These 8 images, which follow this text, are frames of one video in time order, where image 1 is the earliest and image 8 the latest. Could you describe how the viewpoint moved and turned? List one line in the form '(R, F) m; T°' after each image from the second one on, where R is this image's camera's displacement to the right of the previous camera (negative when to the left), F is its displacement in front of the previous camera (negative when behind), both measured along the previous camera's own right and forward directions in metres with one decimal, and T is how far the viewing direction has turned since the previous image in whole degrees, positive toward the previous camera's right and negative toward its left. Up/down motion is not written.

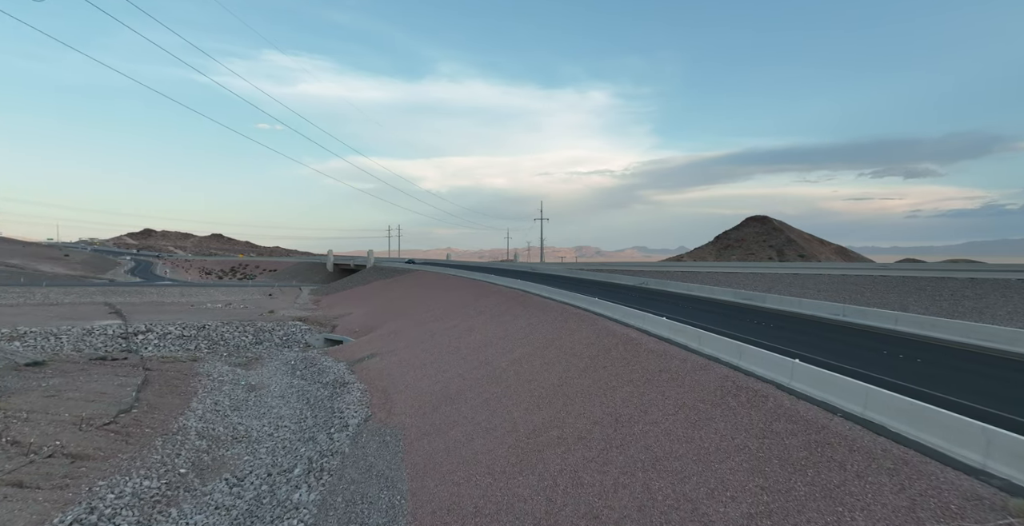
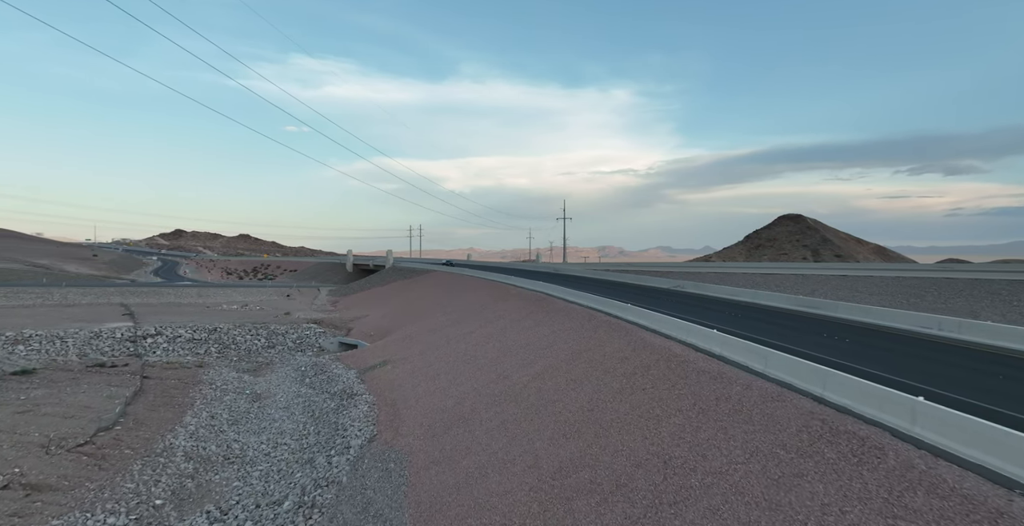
(0.0, +1.6) m; -3°
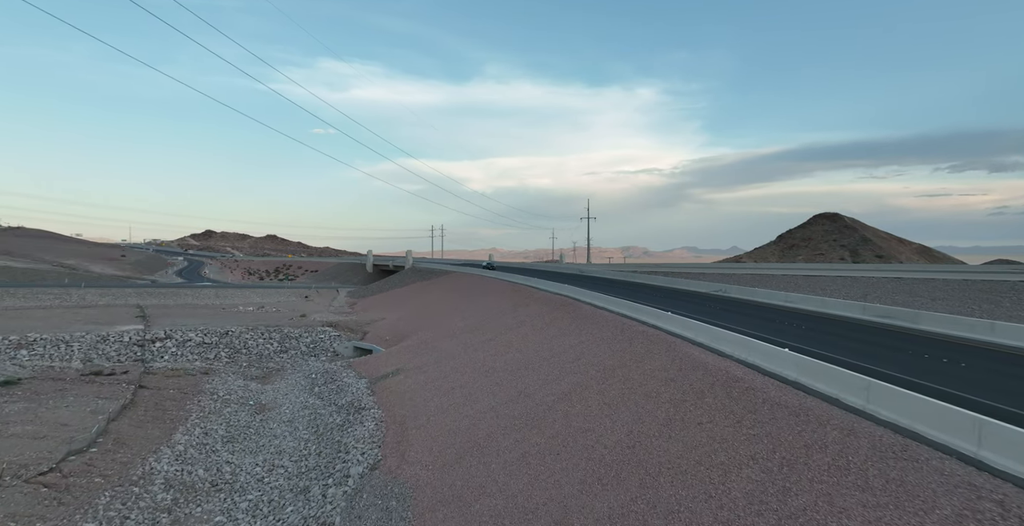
(0.0, +1.7) m; -3°
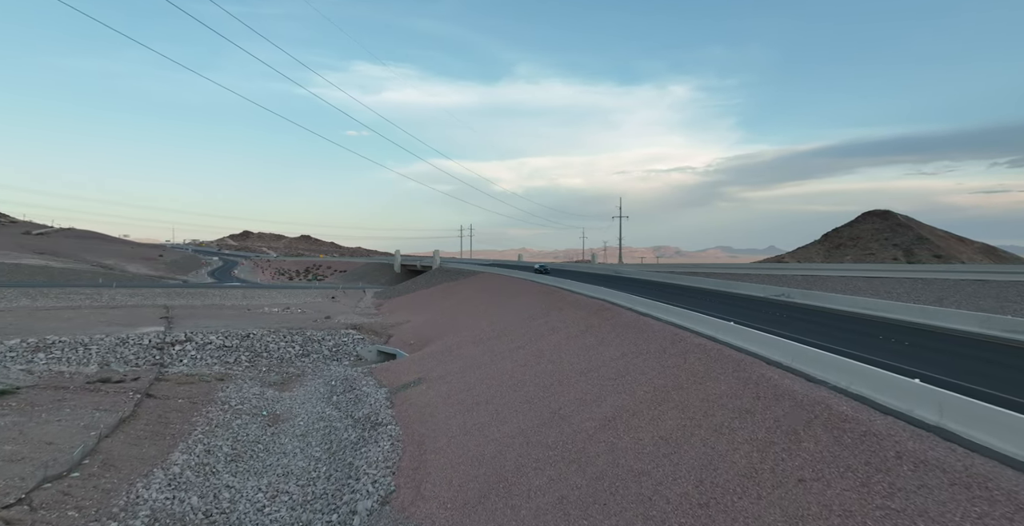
(-0.1, +1.7) m; -3°
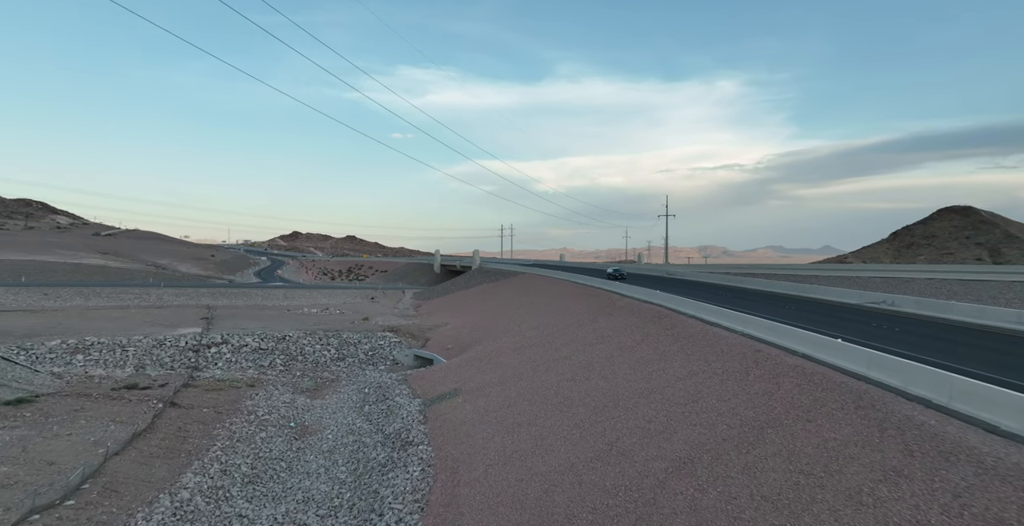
(-0.1, +1.6) m; -5°
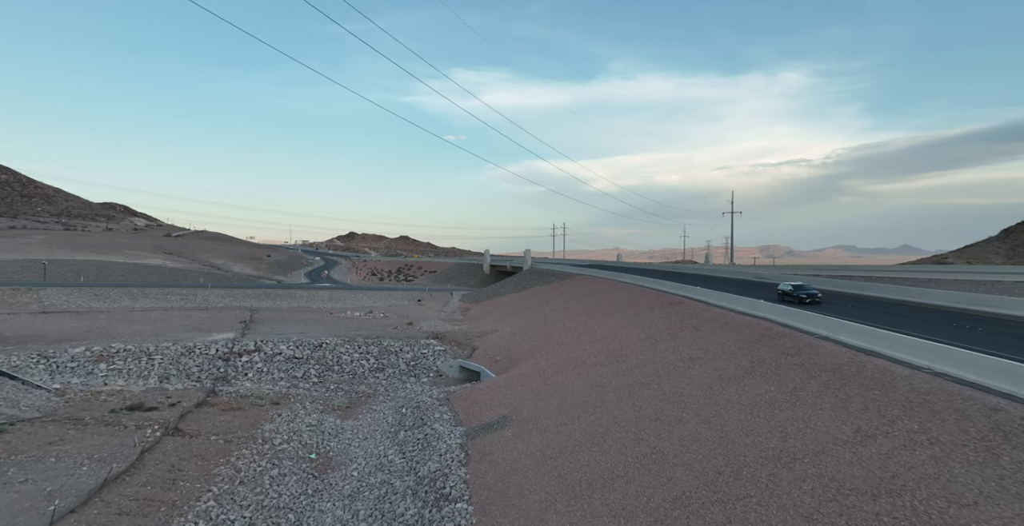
(-0.3, +3.0) m; -6°
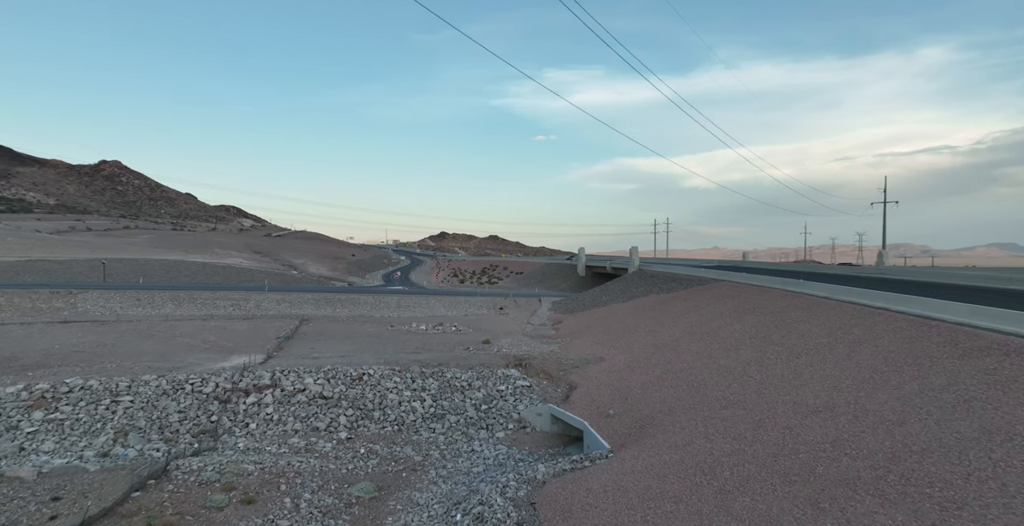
(-1.0, +7.8) m; -10°
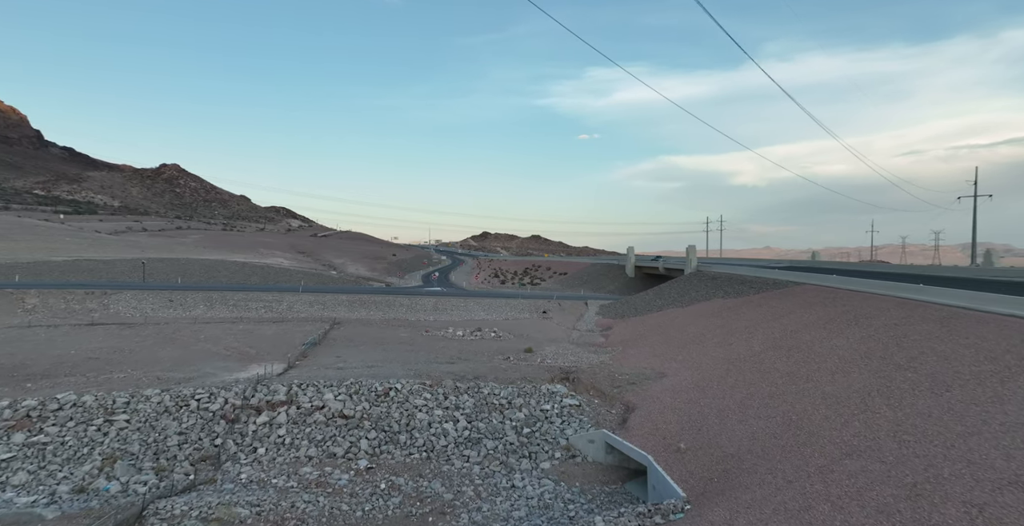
(-0.2, +2.5) m; -5°
